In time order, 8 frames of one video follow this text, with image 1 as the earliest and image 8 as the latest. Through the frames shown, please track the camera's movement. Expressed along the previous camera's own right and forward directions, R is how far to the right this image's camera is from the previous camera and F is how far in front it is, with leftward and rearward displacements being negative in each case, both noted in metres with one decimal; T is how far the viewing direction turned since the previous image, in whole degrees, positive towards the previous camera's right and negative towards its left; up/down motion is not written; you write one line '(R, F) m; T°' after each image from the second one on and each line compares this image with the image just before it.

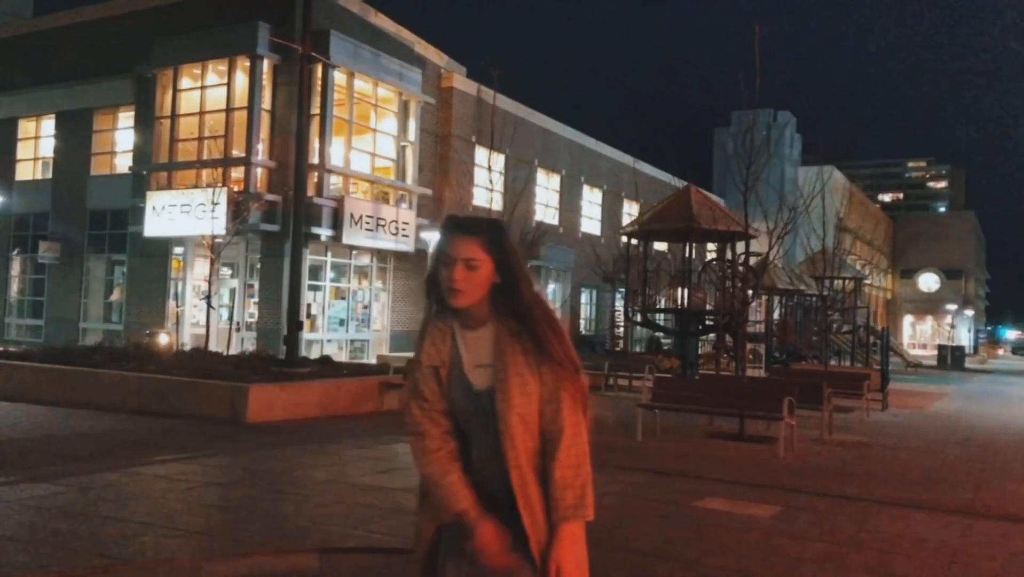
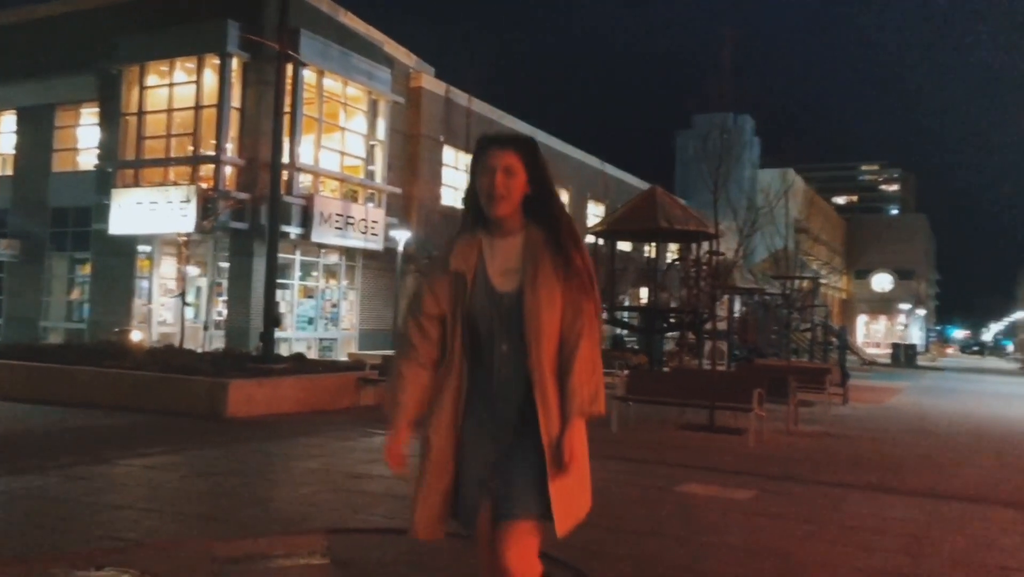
(-0.3, -0.3) m; +3°
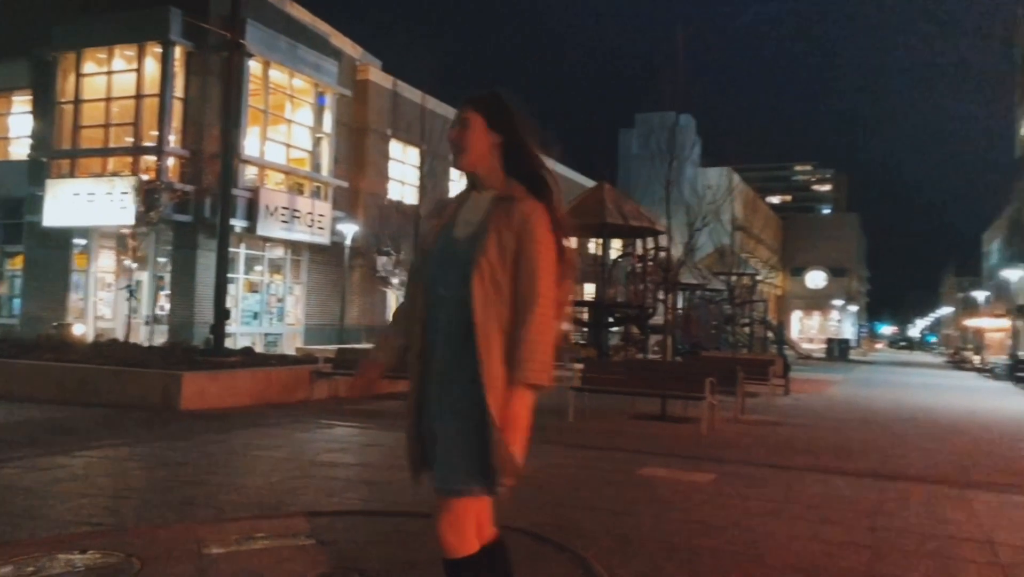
(-0.3, -0.1) m; +4°
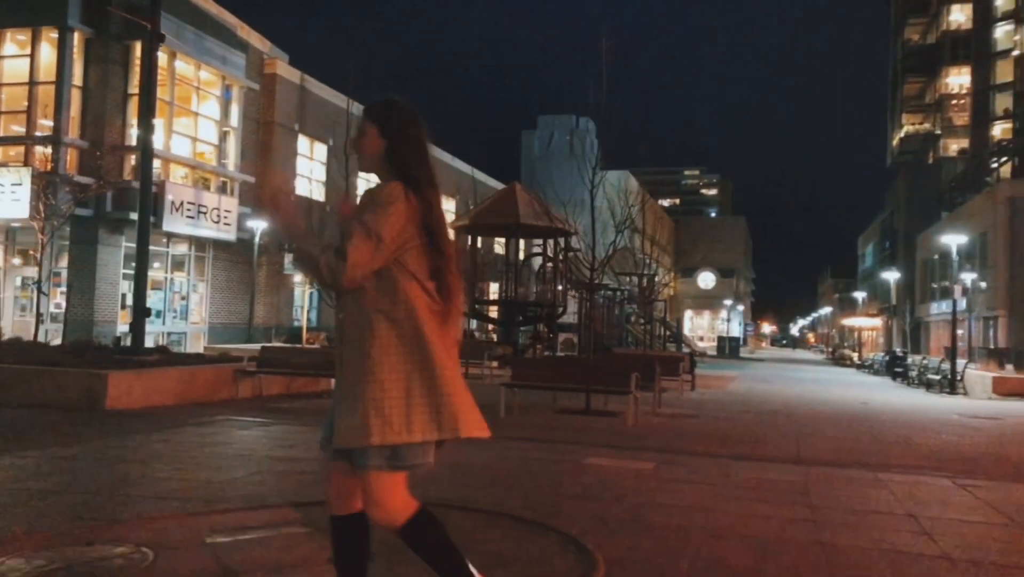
(-0.6, -0.3) m; +7°
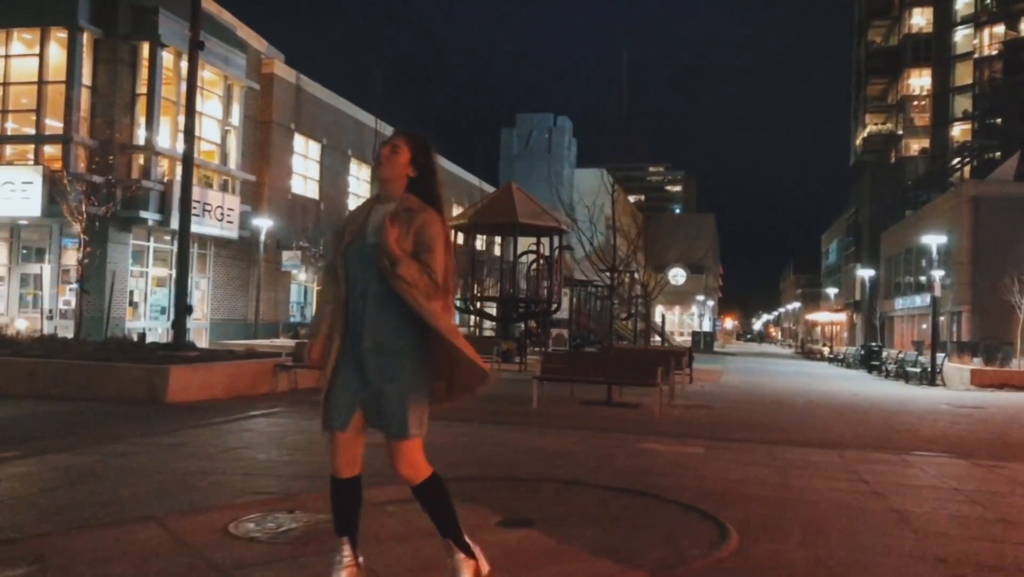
(-1.1, -0.8) m; +3°
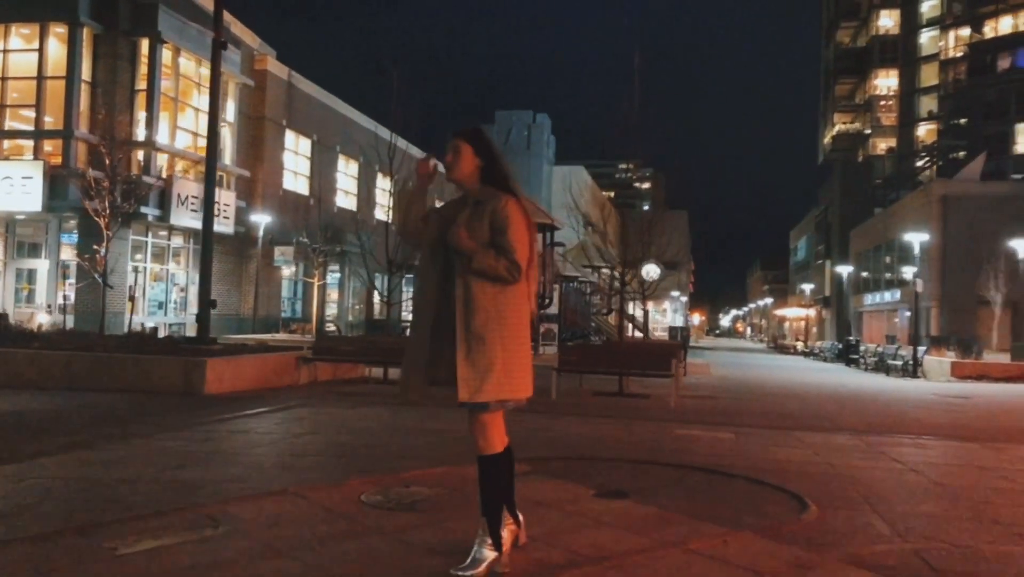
(-0.9, -0.5) m; +2°
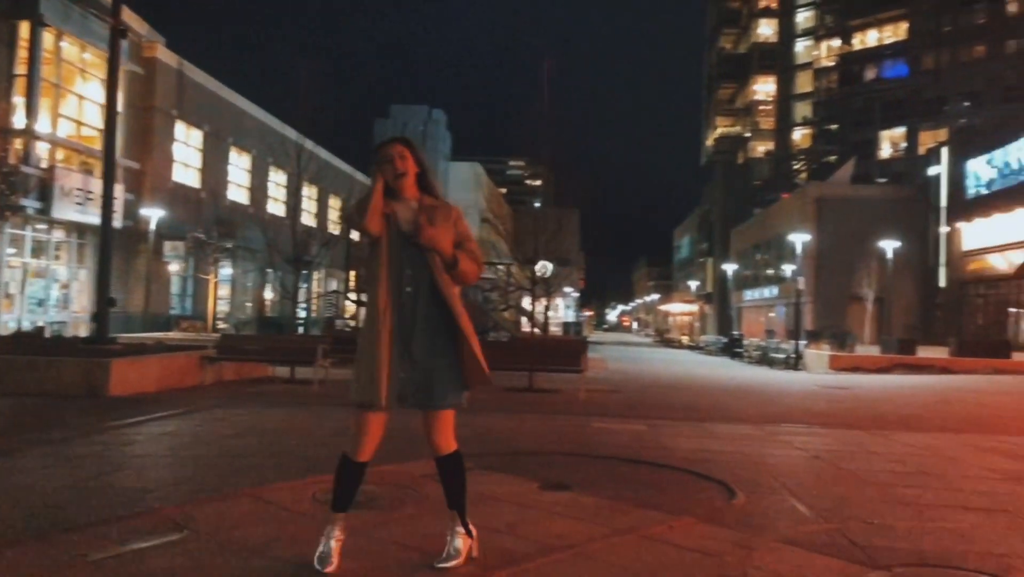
(-0.4, -0.2) m; +7°
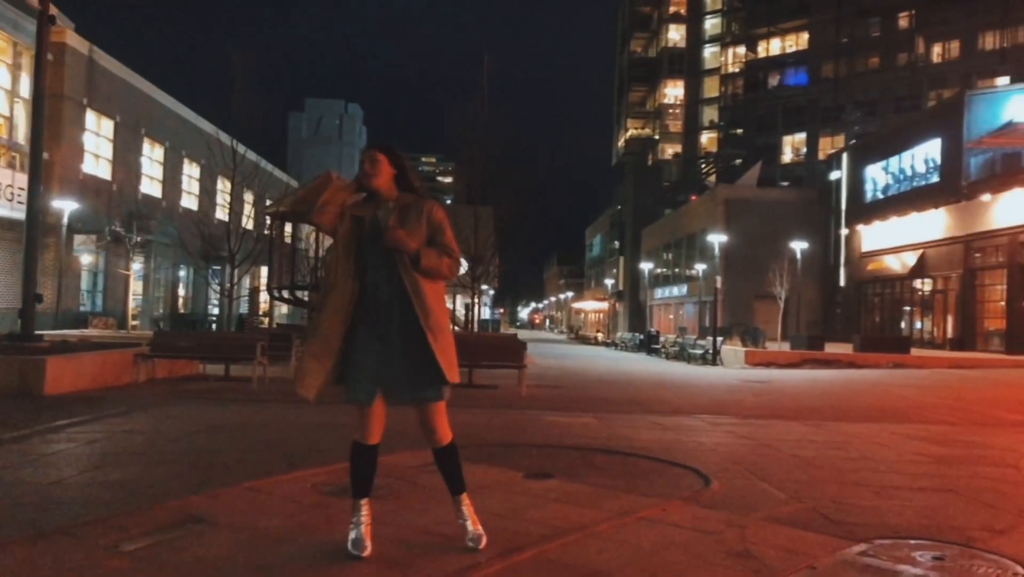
(-0.6, -0.2) m; +6°
